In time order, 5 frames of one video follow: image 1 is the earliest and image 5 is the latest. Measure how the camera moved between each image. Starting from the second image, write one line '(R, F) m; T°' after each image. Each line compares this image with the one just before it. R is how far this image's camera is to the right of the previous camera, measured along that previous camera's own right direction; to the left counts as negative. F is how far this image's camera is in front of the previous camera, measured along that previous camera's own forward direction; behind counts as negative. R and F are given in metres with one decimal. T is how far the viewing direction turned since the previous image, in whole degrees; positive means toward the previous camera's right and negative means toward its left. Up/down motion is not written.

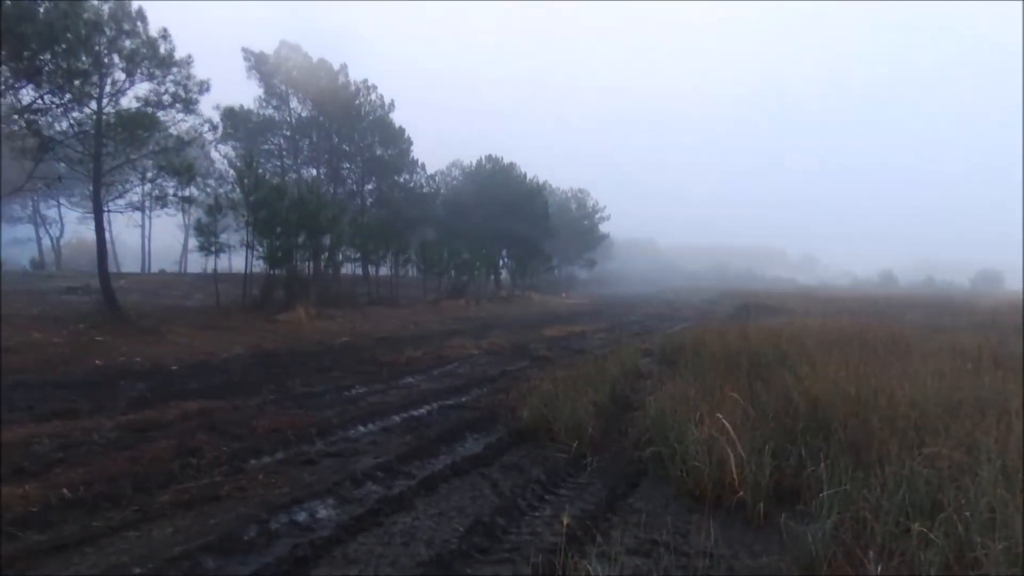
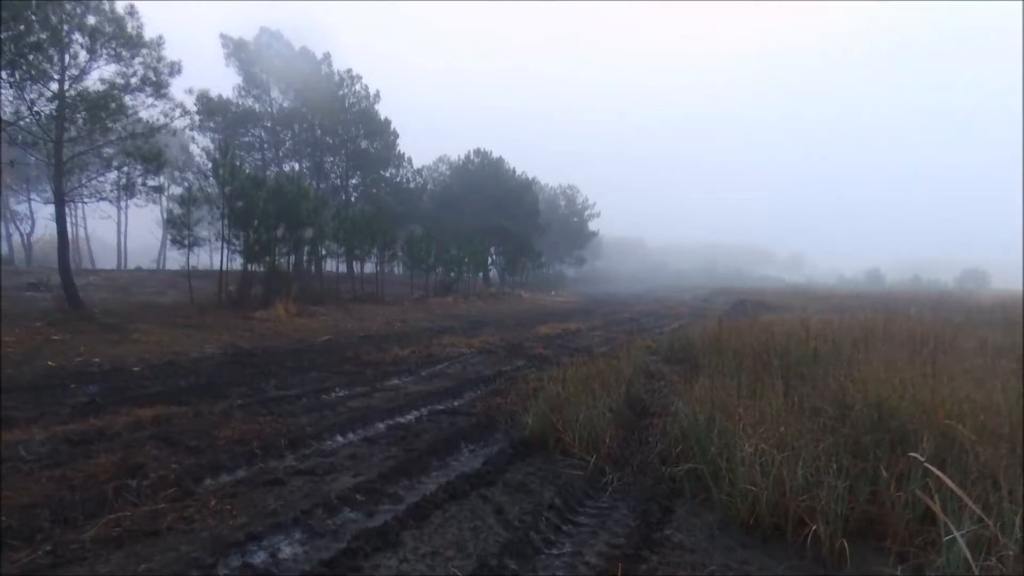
(-0.2, +1.2) m; +1°
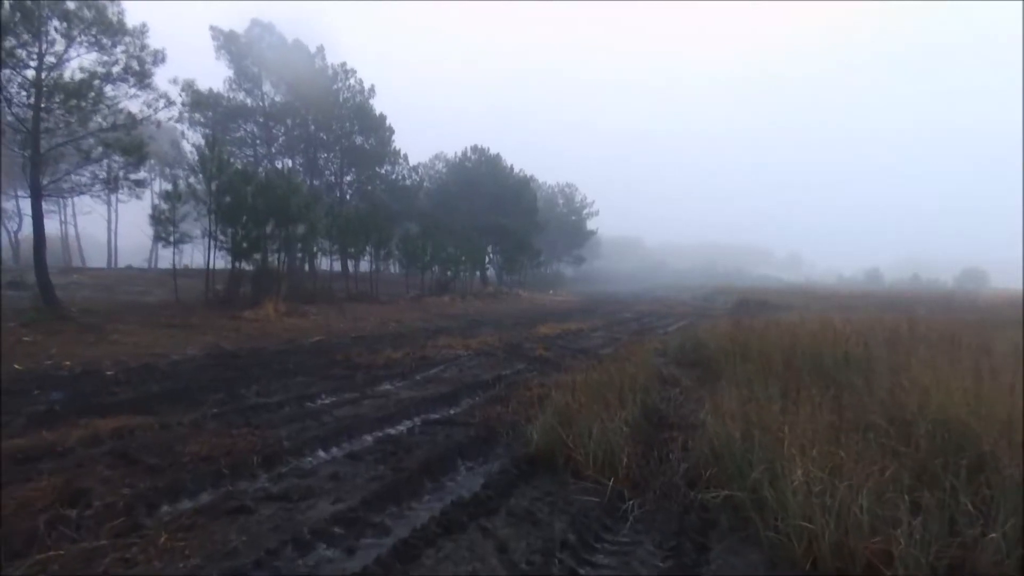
(-0.1, +0.9) m; 0°
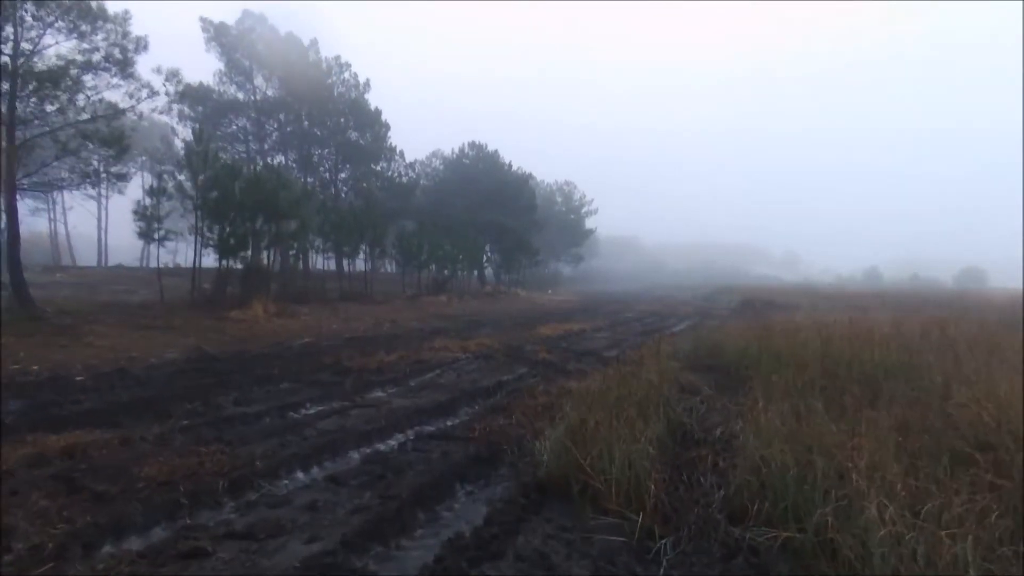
(-0.1, +0.9) m; 0°
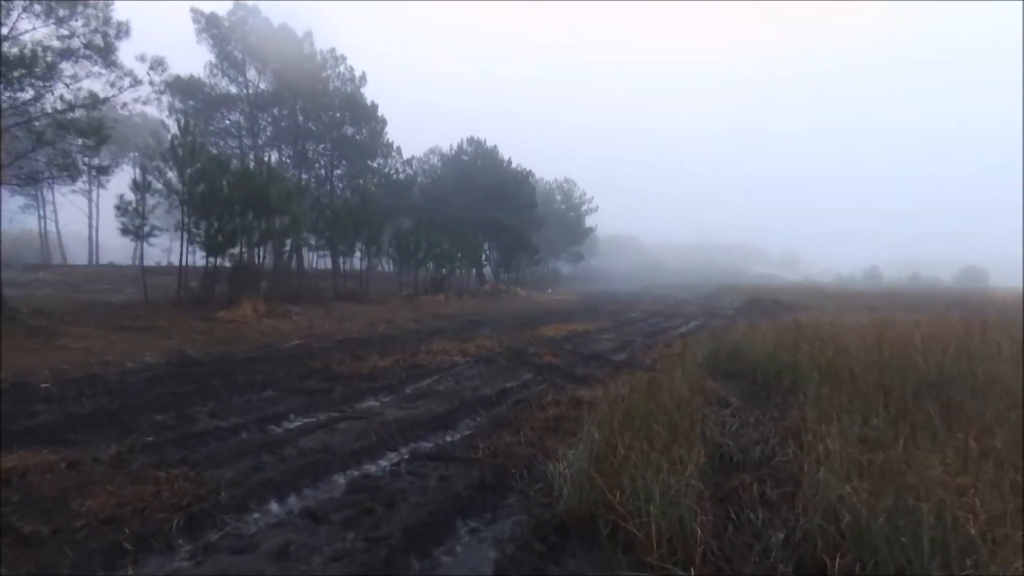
(-0.1, +1.0) m; 0°
